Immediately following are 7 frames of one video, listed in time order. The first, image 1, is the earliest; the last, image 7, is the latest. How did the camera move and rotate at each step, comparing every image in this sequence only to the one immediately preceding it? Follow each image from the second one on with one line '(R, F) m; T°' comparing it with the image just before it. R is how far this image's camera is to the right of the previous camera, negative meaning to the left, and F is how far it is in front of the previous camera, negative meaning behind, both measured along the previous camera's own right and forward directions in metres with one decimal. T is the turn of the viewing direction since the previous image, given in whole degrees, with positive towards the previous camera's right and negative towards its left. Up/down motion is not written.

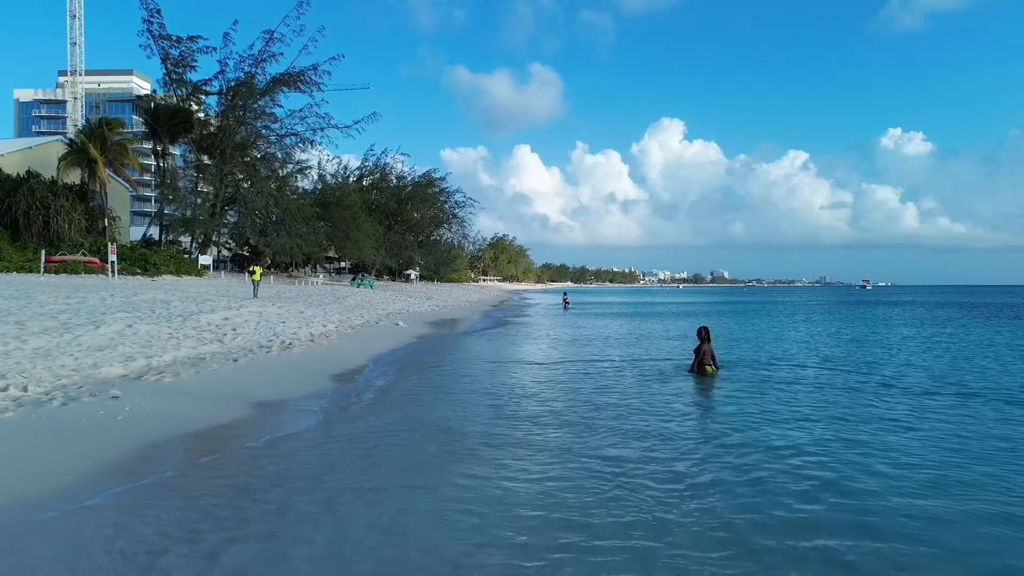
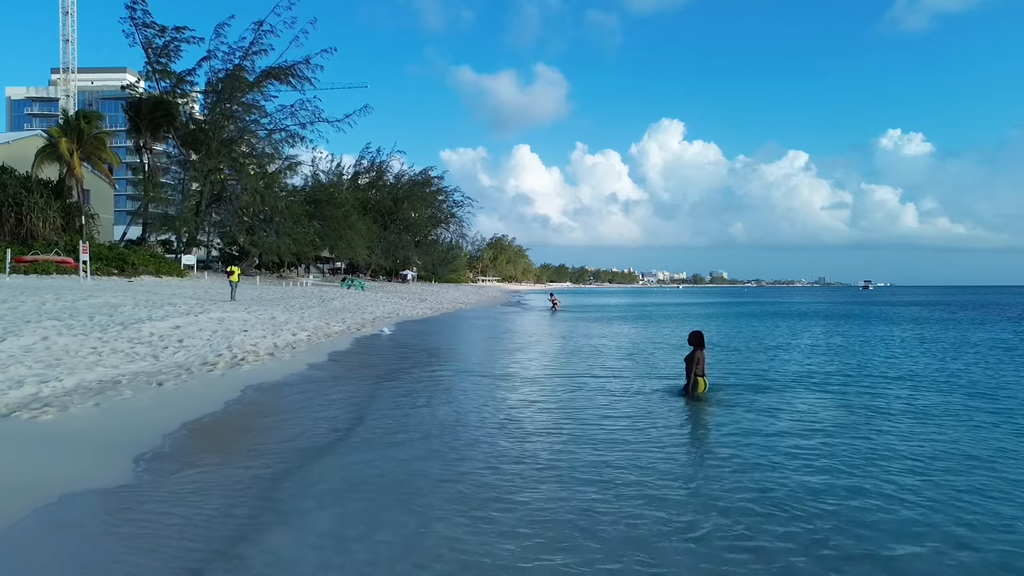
(0.0, +2.1) m; 0°
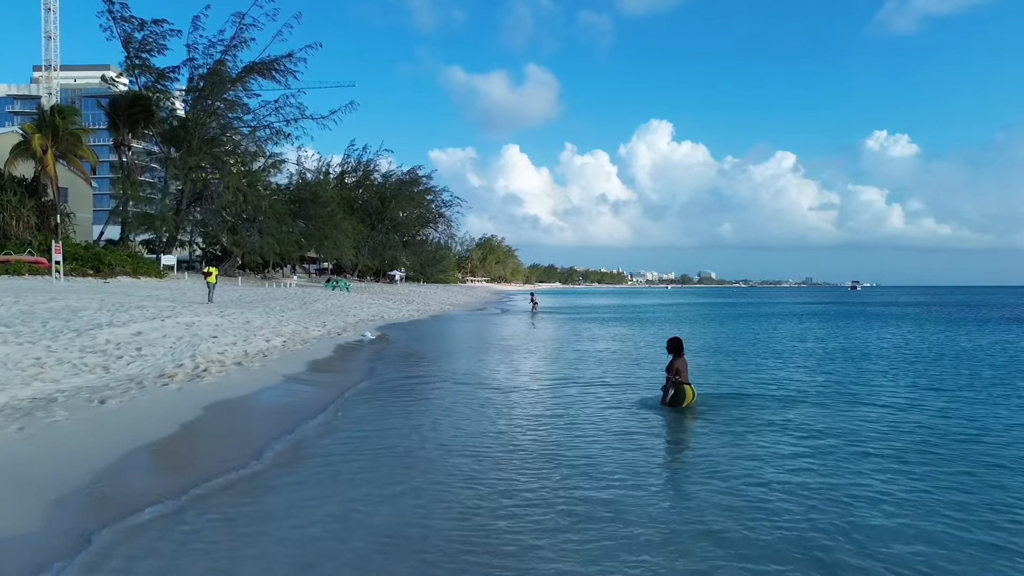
(0.0, +0.9) m; +1°
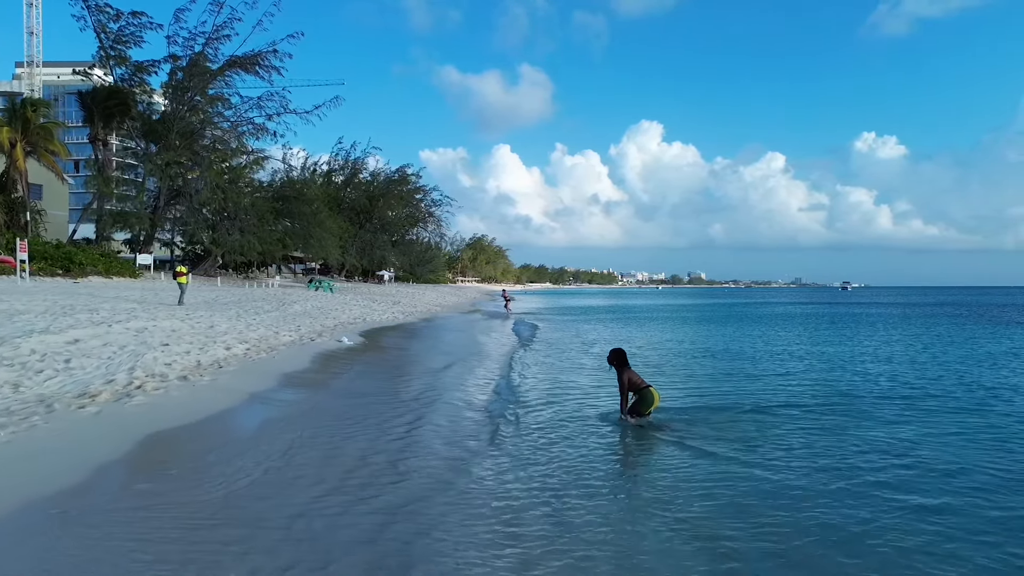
(0.0, +1.4) m; +1°
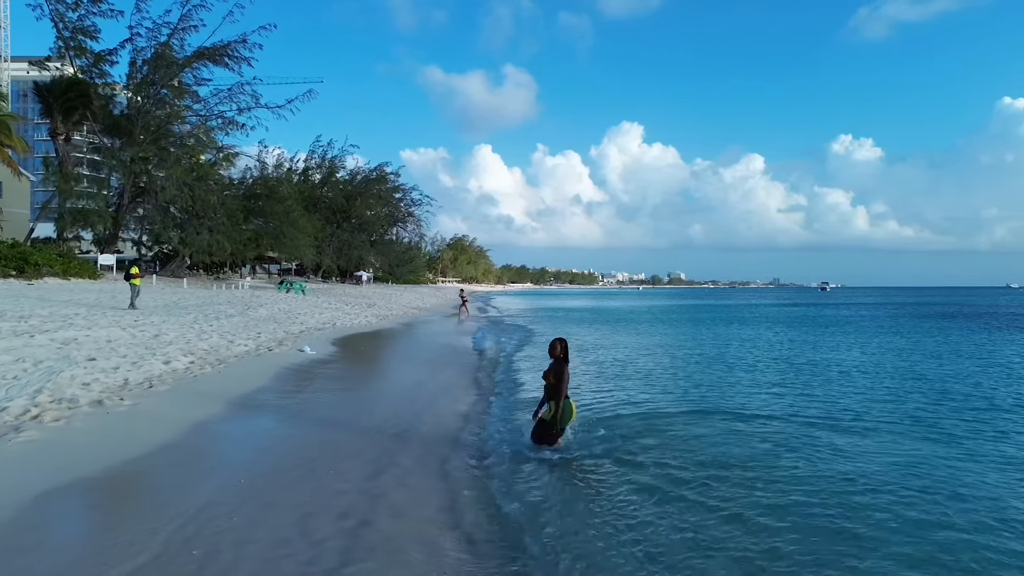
(+0.1, +1.3) m; +2°
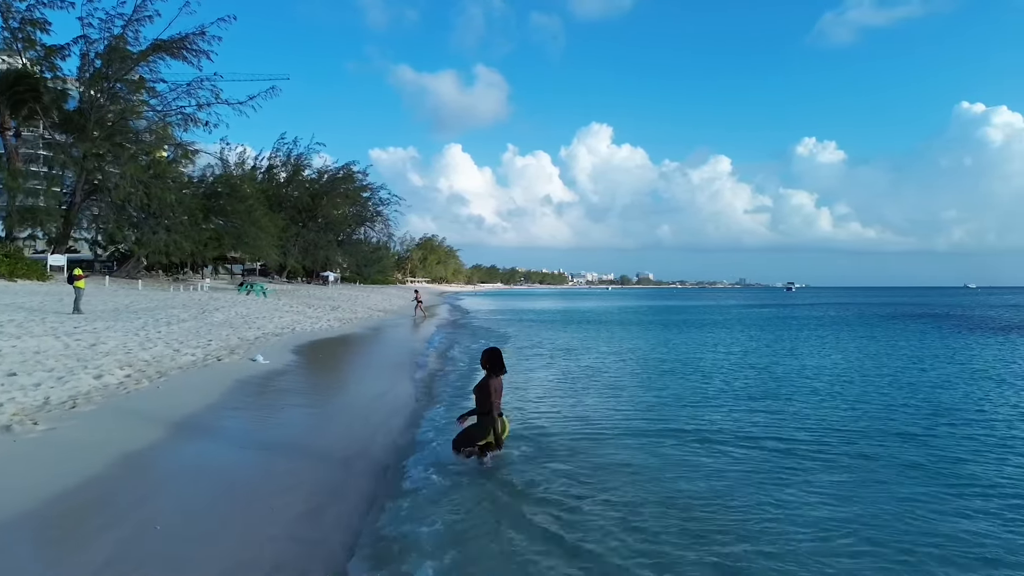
(+0.1, +0.7) m; +3°
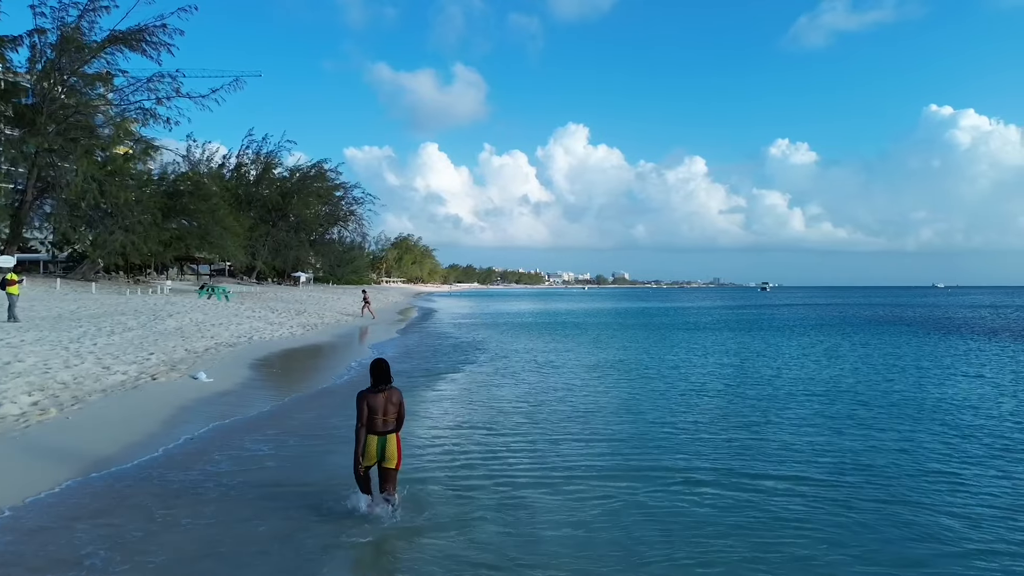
(+0.1, +1.2) m; +2°
